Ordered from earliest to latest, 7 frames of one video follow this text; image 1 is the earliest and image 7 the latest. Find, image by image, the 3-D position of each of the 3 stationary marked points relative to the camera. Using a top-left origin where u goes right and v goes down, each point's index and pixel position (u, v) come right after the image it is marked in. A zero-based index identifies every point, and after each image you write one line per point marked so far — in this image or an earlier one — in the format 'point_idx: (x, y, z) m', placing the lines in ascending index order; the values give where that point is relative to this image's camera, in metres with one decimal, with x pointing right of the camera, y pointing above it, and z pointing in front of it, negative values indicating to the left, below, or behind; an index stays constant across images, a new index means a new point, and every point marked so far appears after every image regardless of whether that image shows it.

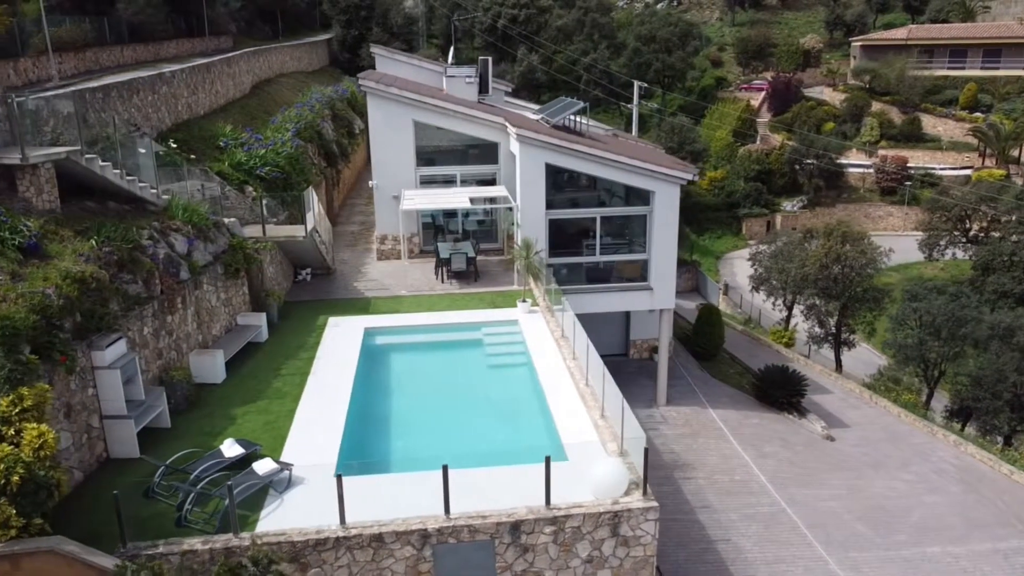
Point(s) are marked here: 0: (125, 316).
0: (-5.2, -0.4, +10.9) m
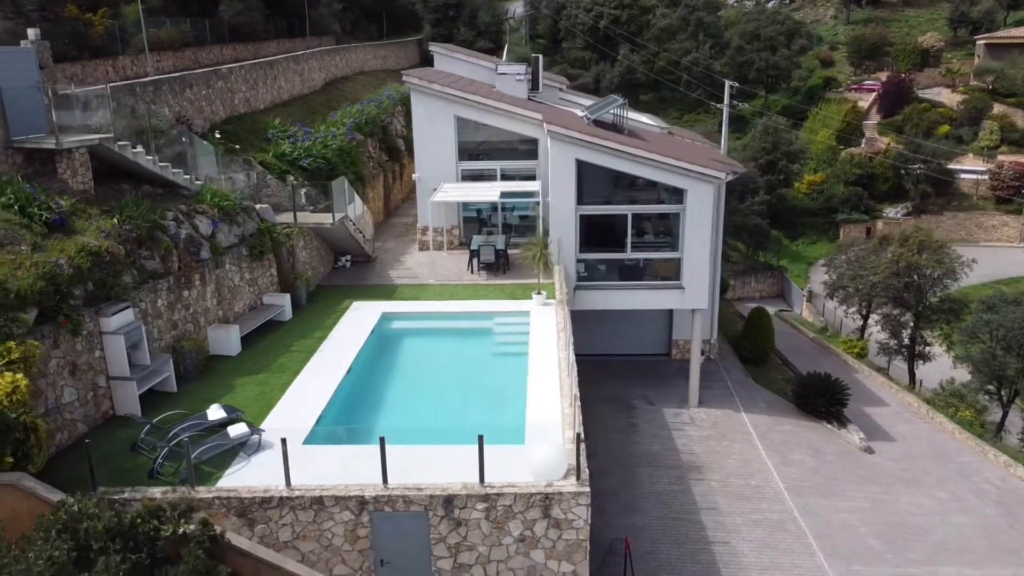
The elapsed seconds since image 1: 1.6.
0: (-5.5, 0.0, +11.9) m
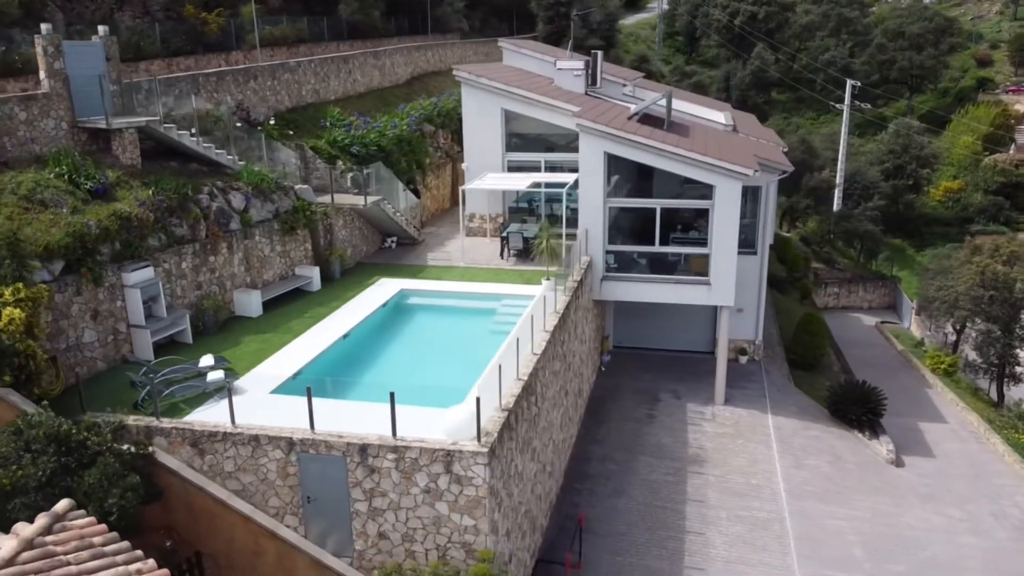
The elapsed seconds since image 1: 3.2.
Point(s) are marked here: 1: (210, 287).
0: (-6.0, +0.6, +13.8) m
1: (-5.5, 0.0, +14.8) m
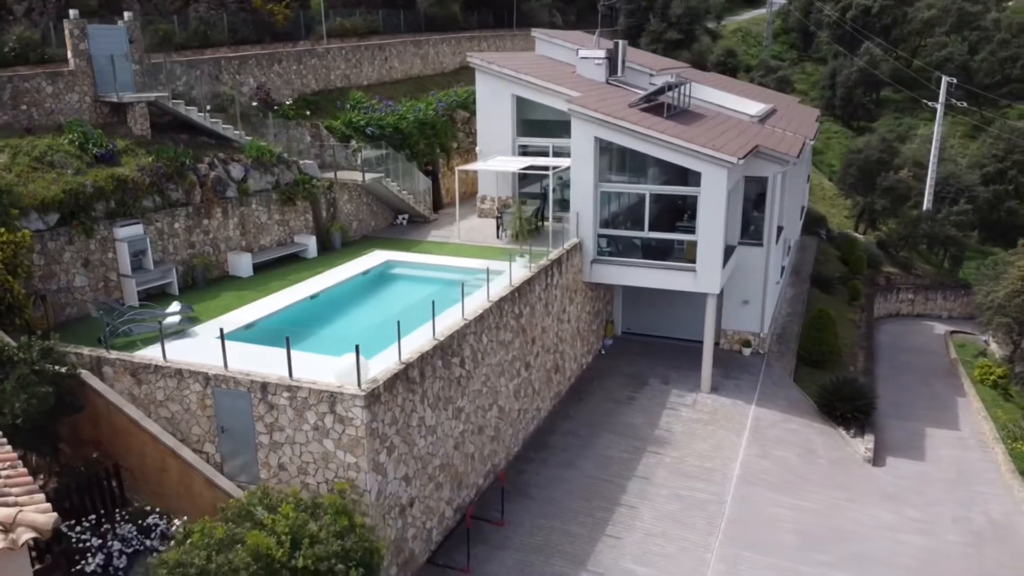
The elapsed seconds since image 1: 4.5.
0: (-6.8, +1.5, +15.5) m
1: (-6.3, +0.8, +16.4) m
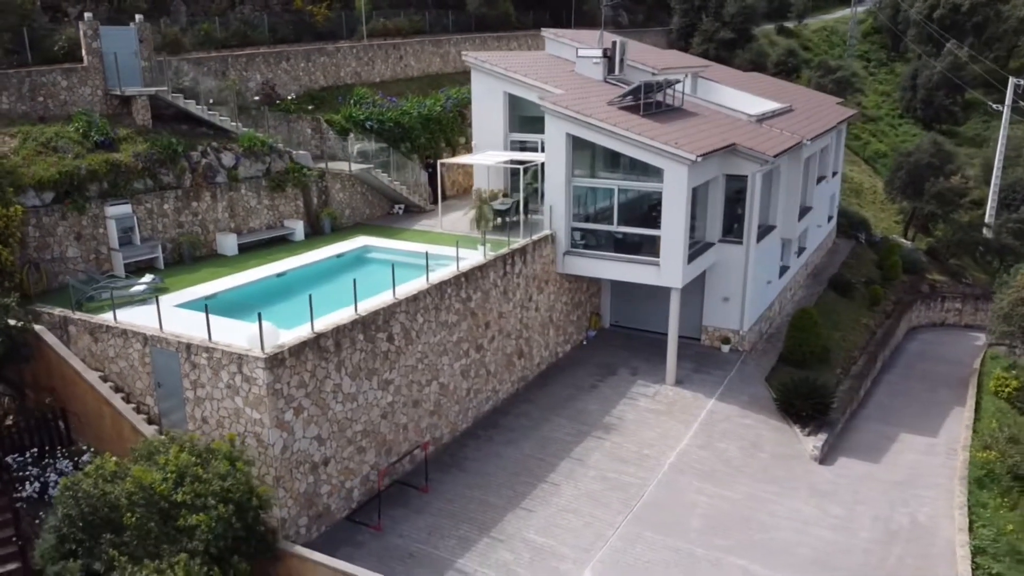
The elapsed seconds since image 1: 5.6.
0: (-7.9, +2.0, +17.3) m
1: (-7.2, +1.4, +18.2) m
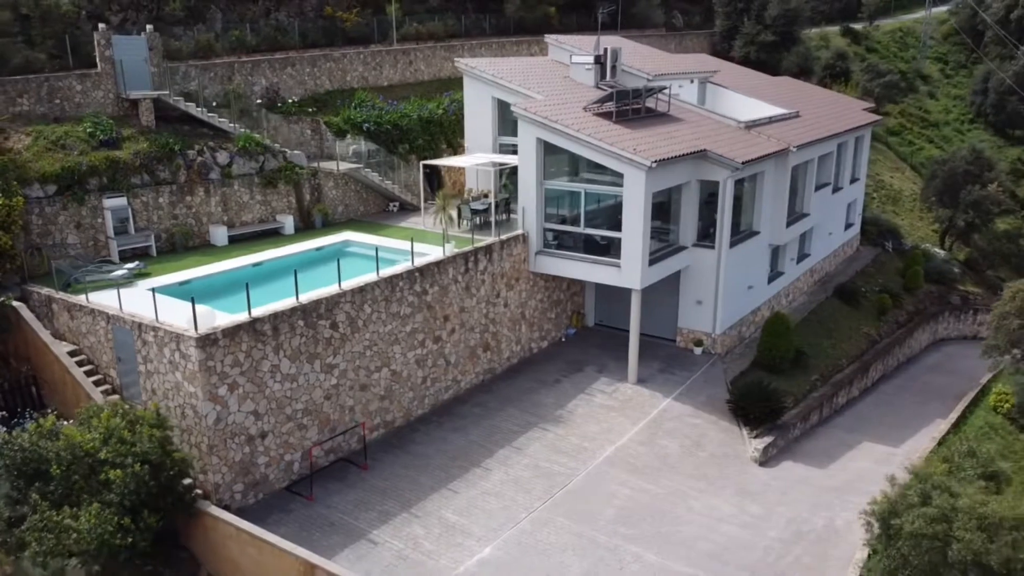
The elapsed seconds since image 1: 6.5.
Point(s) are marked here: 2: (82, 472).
0: (-8.8, +2.4, +19.1) m
1: (-8.1, +1.7, +19.9) m
2: (-6.4, -2.7, +11.9) m
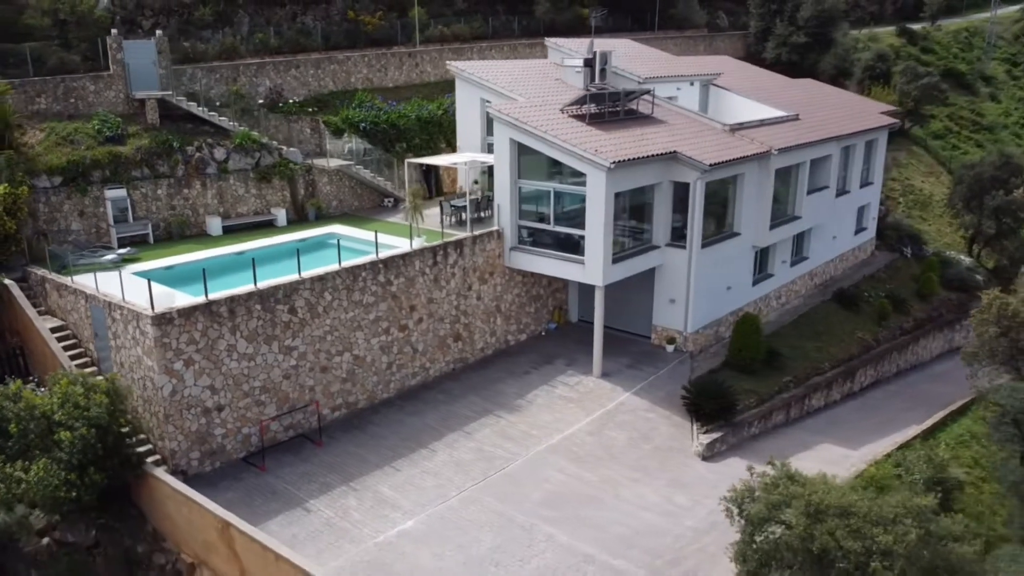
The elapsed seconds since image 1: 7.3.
0: (-9.5, +2.8, +20.8) m
1: (-8.8, +2.1, +21.5) m
2: (-7.9, -2.4, +13.4) m
